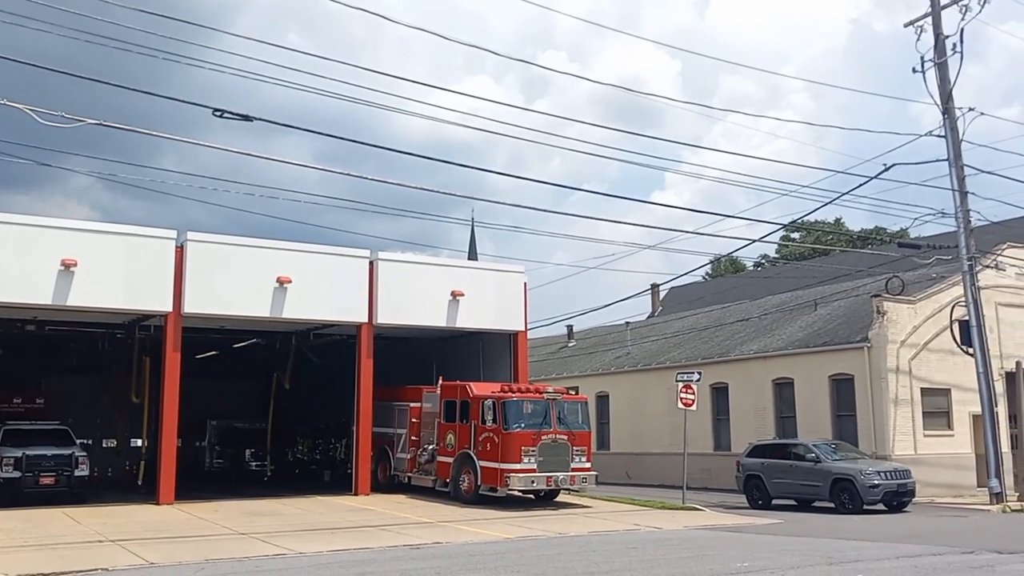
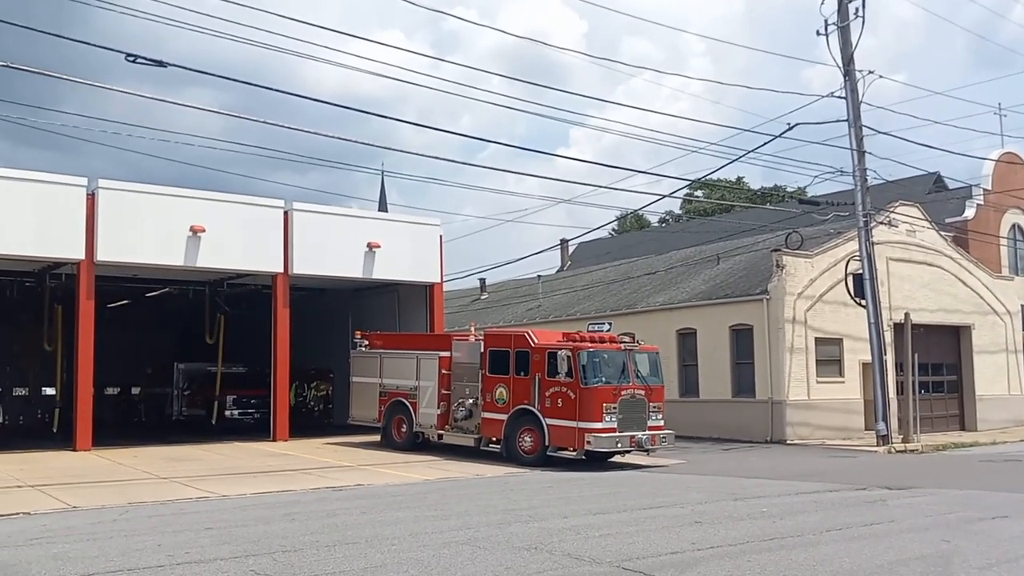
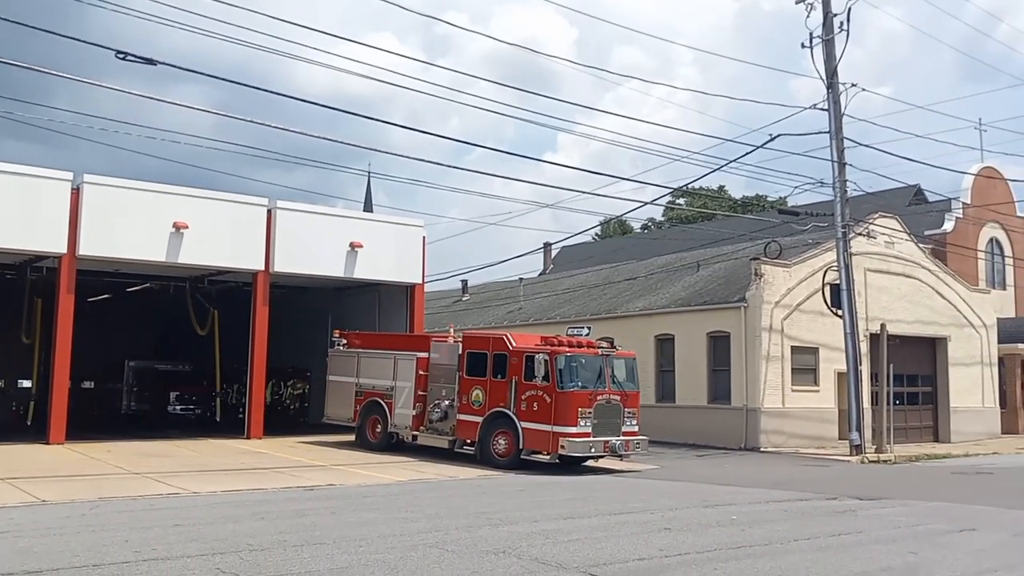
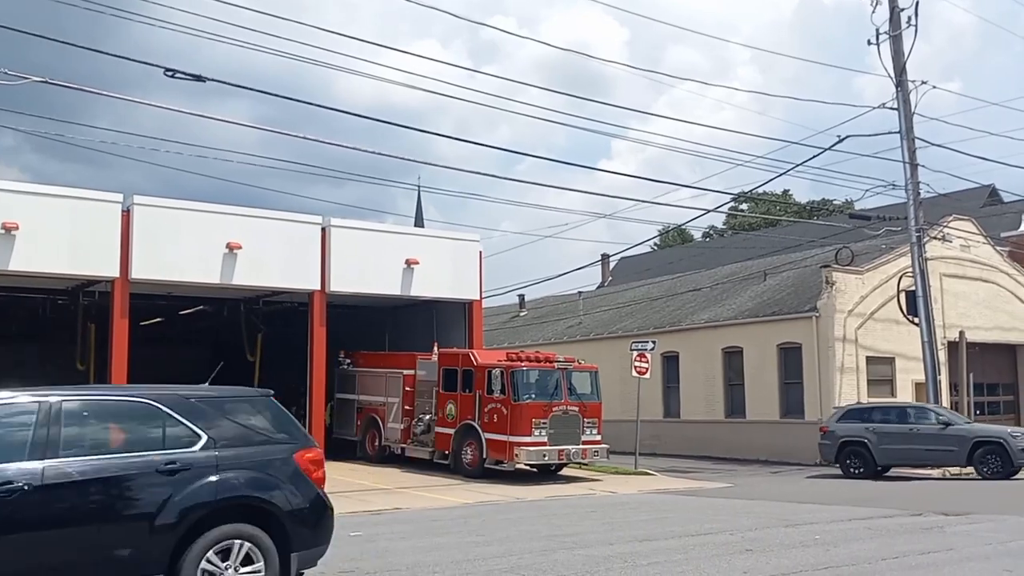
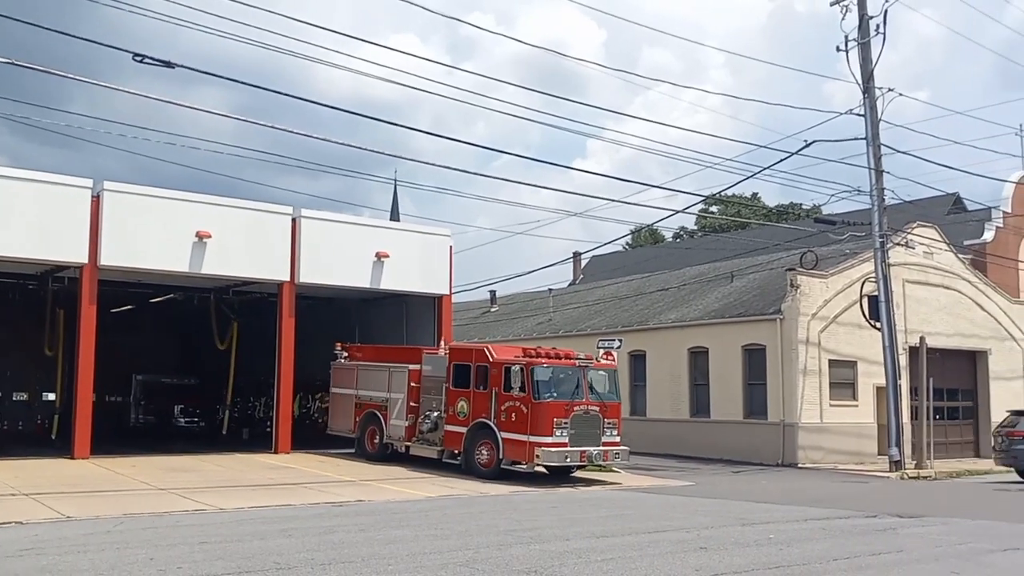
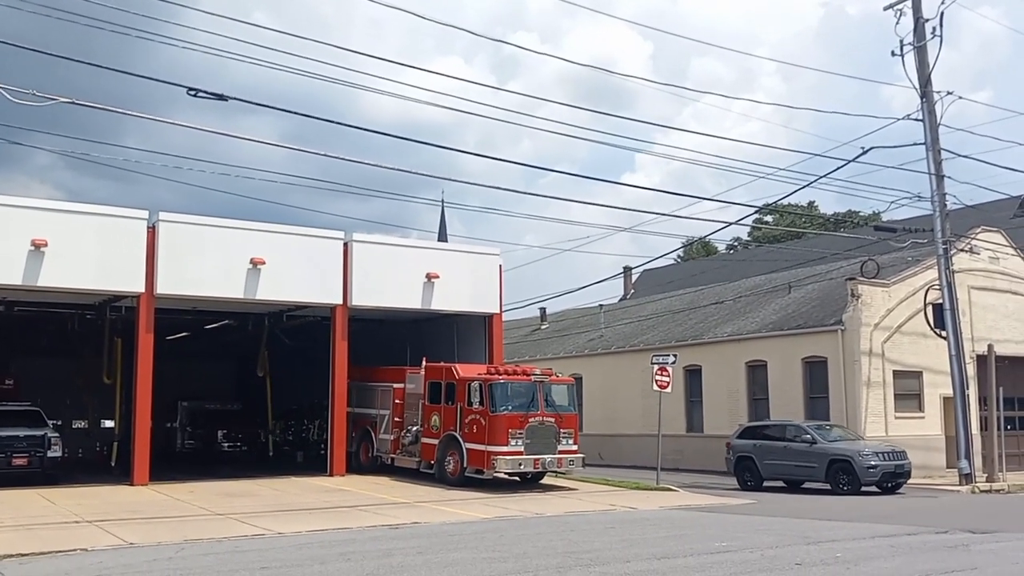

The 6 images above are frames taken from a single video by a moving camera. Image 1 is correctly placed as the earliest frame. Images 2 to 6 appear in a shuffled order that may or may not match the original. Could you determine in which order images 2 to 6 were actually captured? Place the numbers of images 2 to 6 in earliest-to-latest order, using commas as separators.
6, 4, 5, 3, 2
